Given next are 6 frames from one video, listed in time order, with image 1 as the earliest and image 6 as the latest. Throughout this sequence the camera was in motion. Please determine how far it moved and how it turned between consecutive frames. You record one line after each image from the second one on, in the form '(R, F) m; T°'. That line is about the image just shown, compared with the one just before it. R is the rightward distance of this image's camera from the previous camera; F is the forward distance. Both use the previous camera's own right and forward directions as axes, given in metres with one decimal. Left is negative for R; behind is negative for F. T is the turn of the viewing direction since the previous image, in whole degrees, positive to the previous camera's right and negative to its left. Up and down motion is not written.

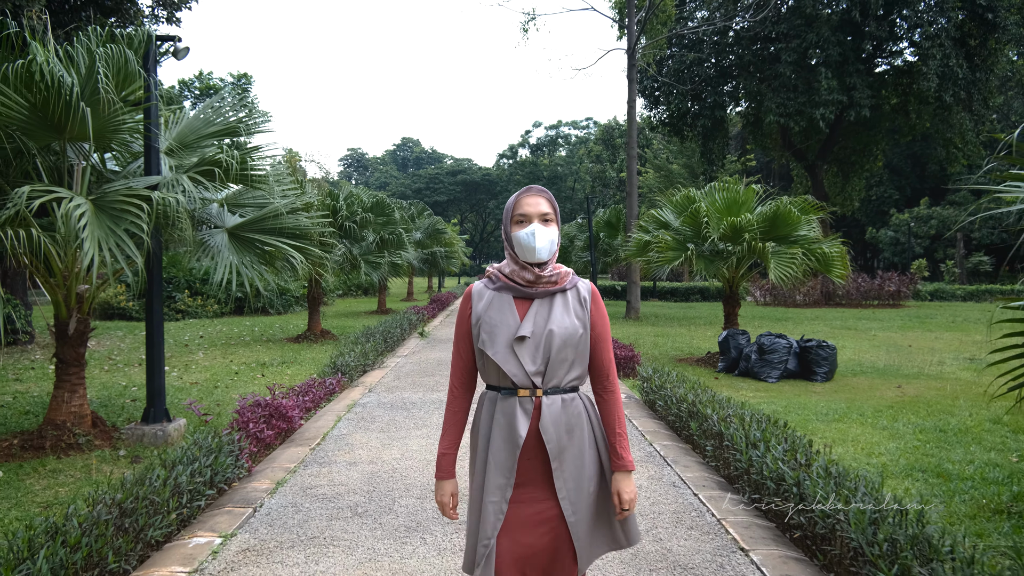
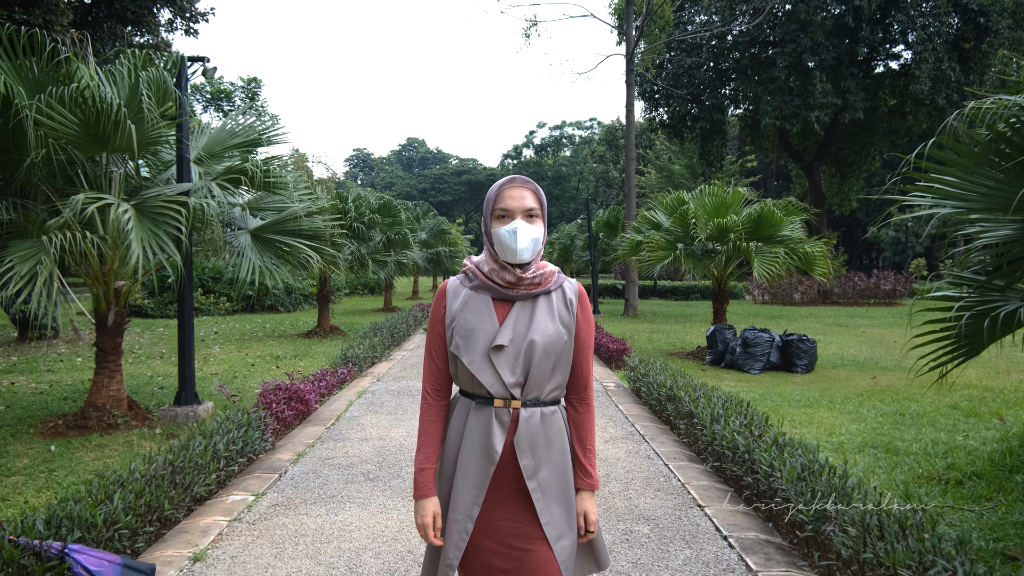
(+0.1, -0.5) m; 0°
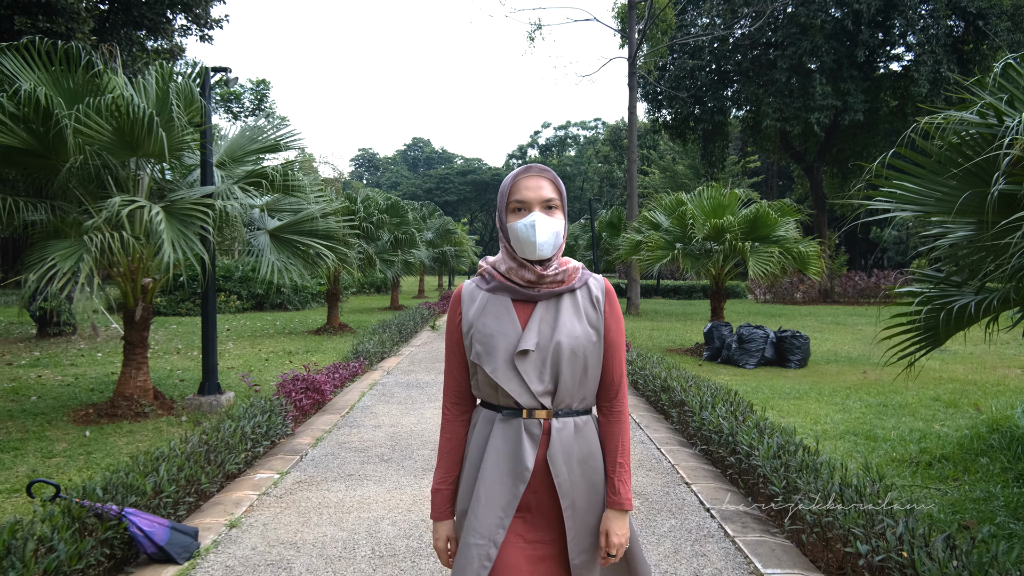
(0.0, -0.3) m; 0°
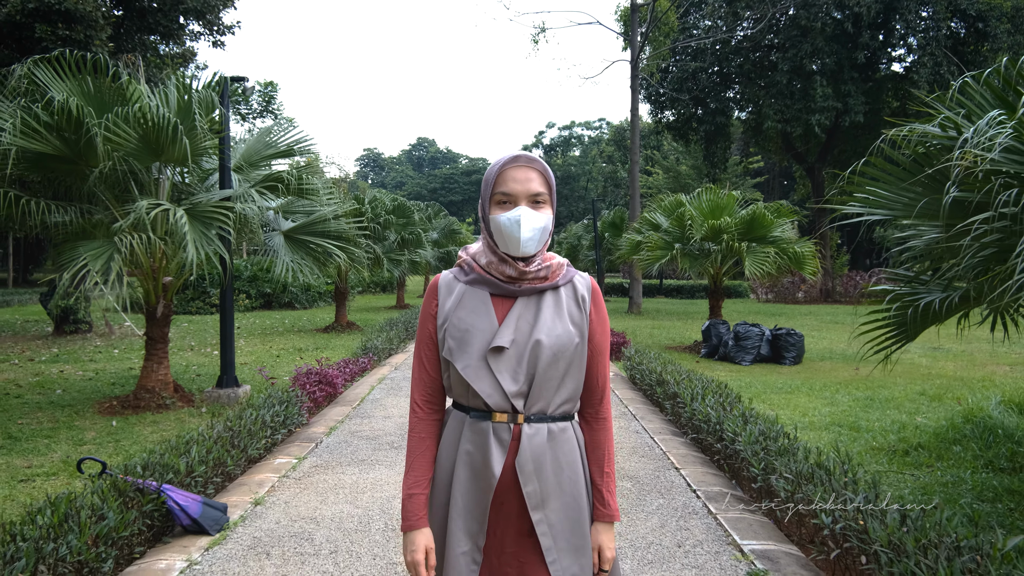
(0.0, -0.3) m; 0°
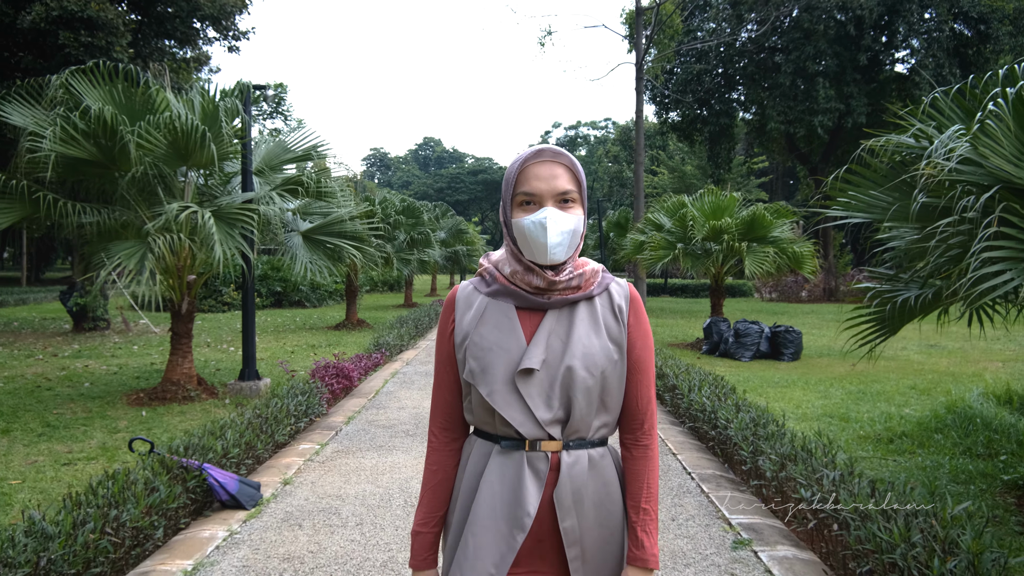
(0.0, -0.3) m; 0°
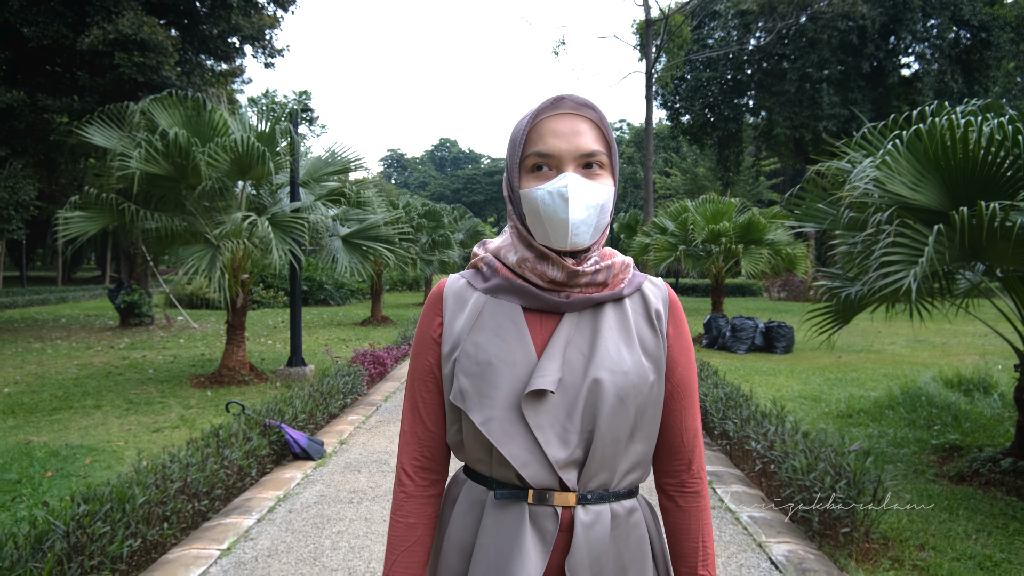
(0.0, -0.9) m; -1°
